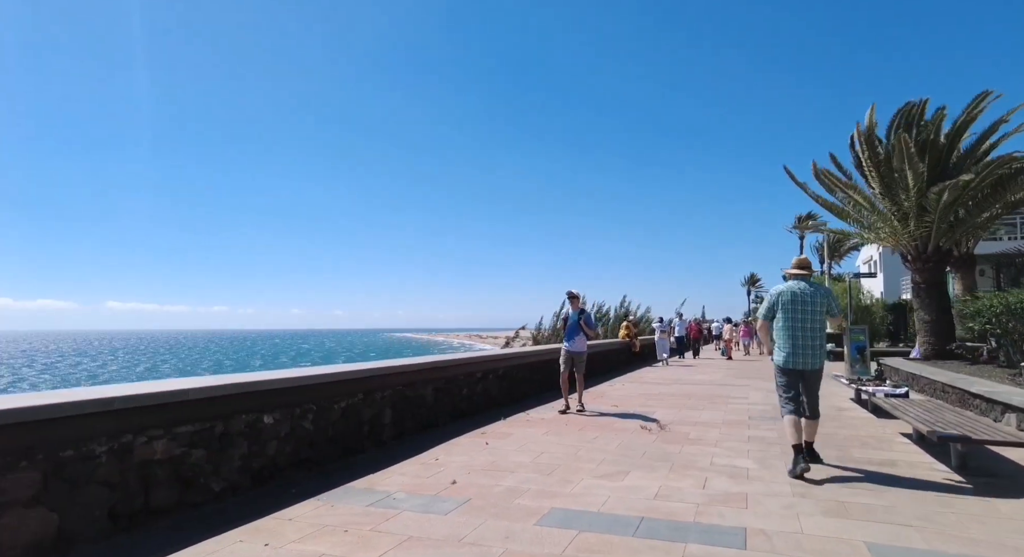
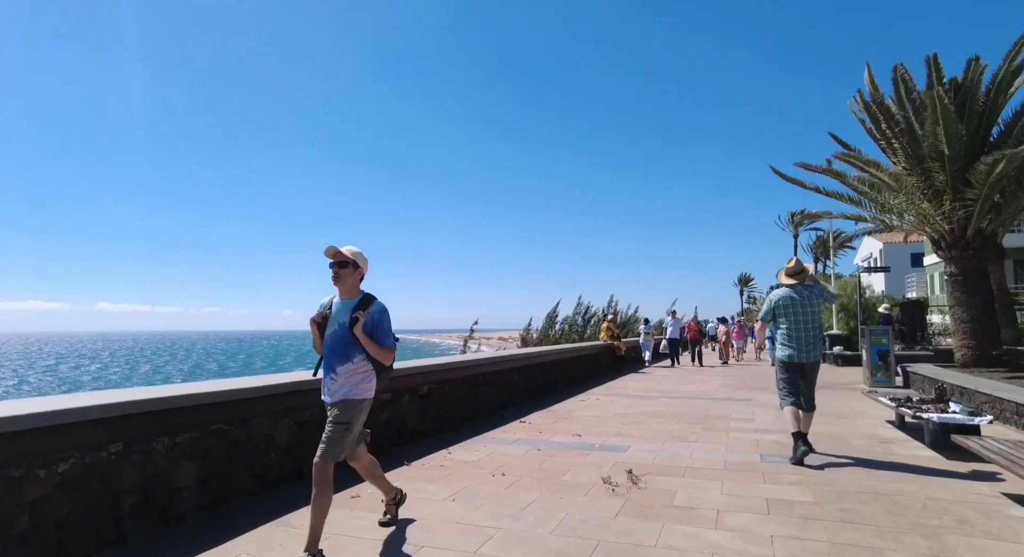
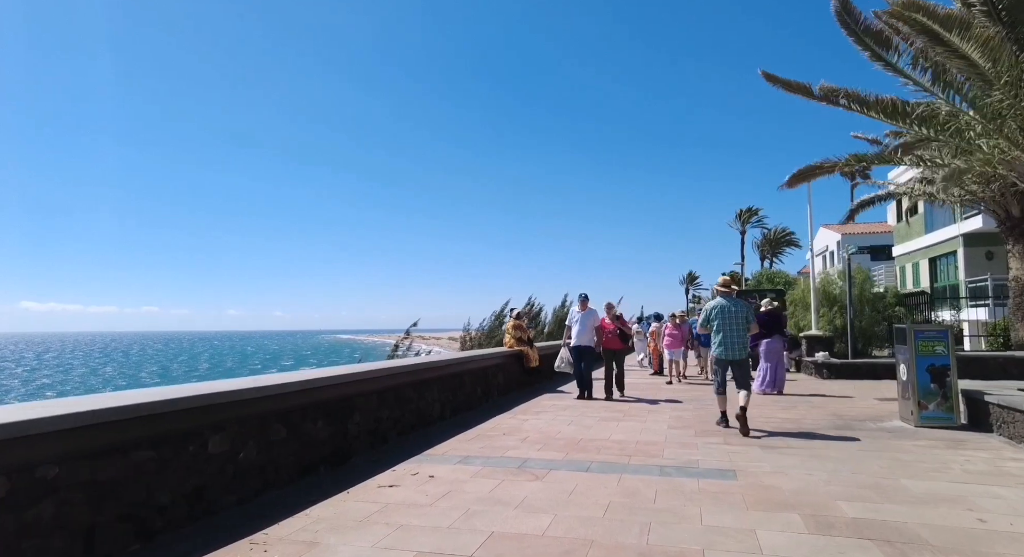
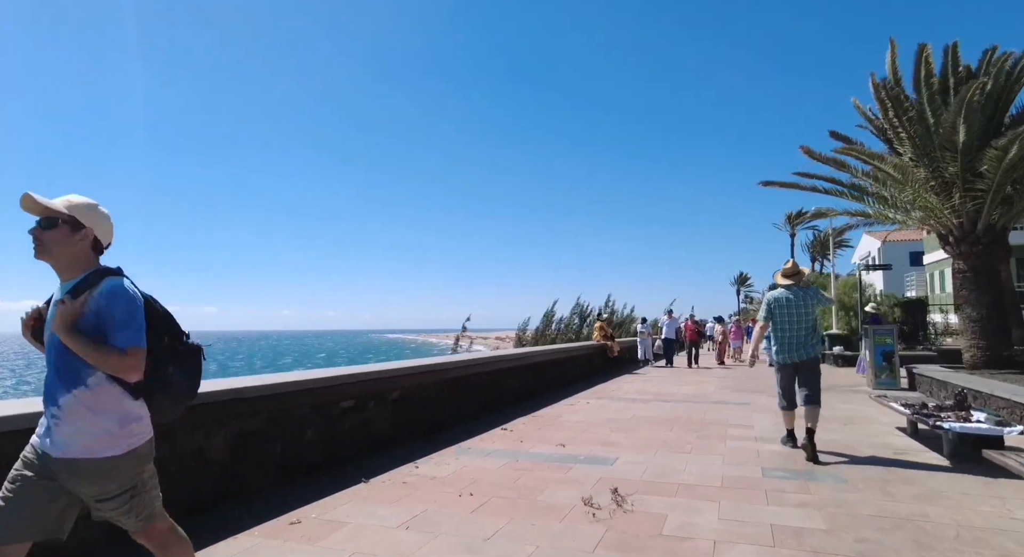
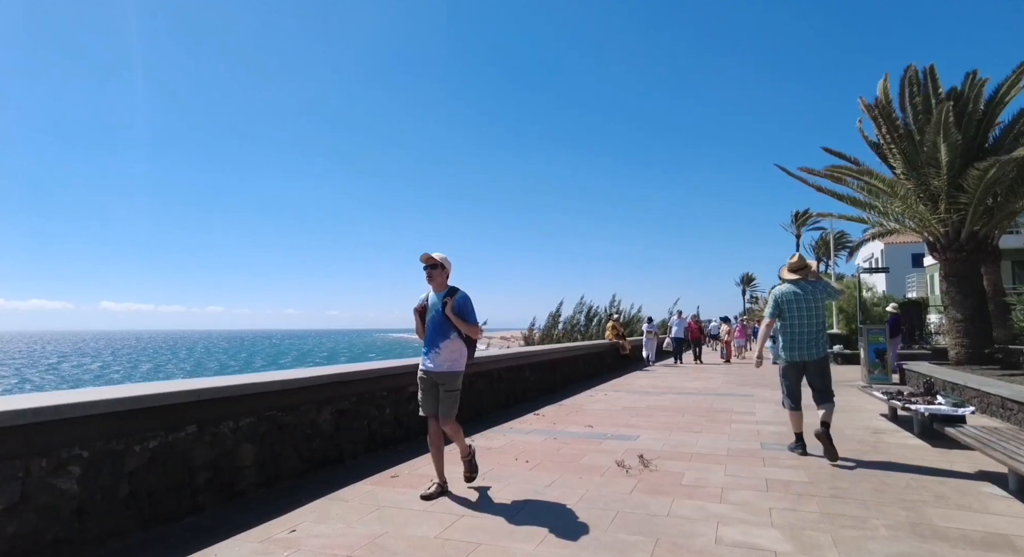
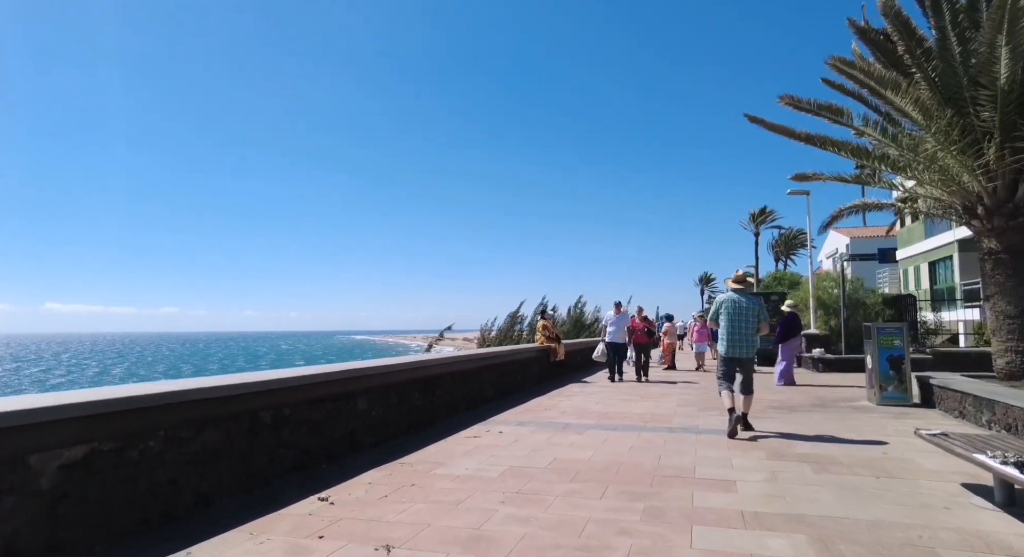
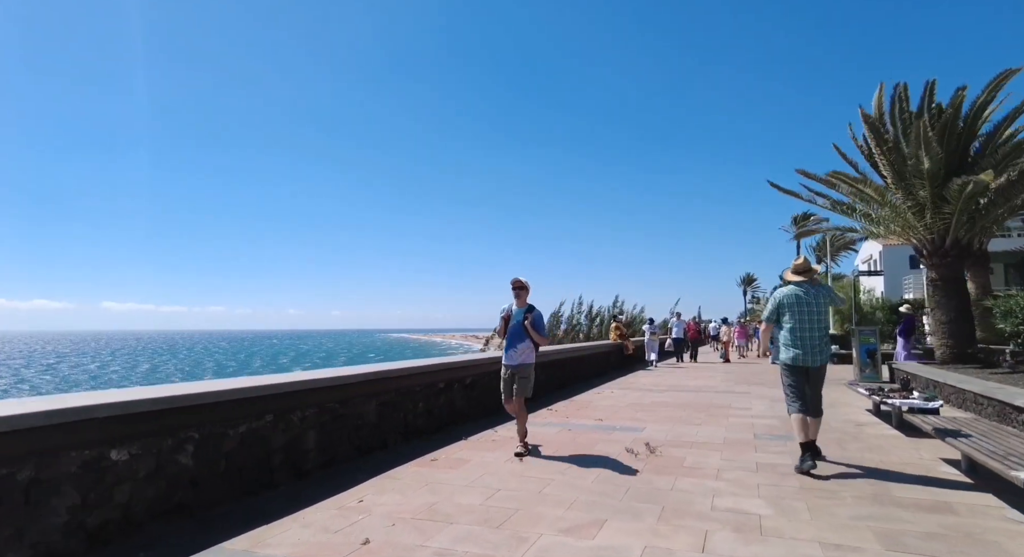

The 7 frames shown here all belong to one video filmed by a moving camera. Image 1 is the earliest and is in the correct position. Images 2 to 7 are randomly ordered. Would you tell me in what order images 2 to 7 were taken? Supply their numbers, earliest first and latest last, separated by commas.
7, 5, 2, 4, 6, 3
